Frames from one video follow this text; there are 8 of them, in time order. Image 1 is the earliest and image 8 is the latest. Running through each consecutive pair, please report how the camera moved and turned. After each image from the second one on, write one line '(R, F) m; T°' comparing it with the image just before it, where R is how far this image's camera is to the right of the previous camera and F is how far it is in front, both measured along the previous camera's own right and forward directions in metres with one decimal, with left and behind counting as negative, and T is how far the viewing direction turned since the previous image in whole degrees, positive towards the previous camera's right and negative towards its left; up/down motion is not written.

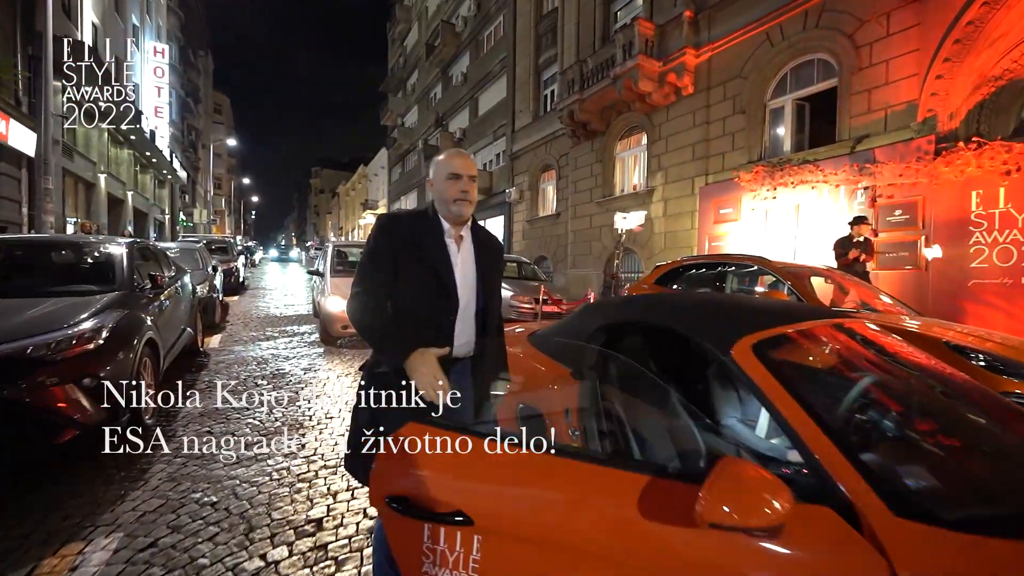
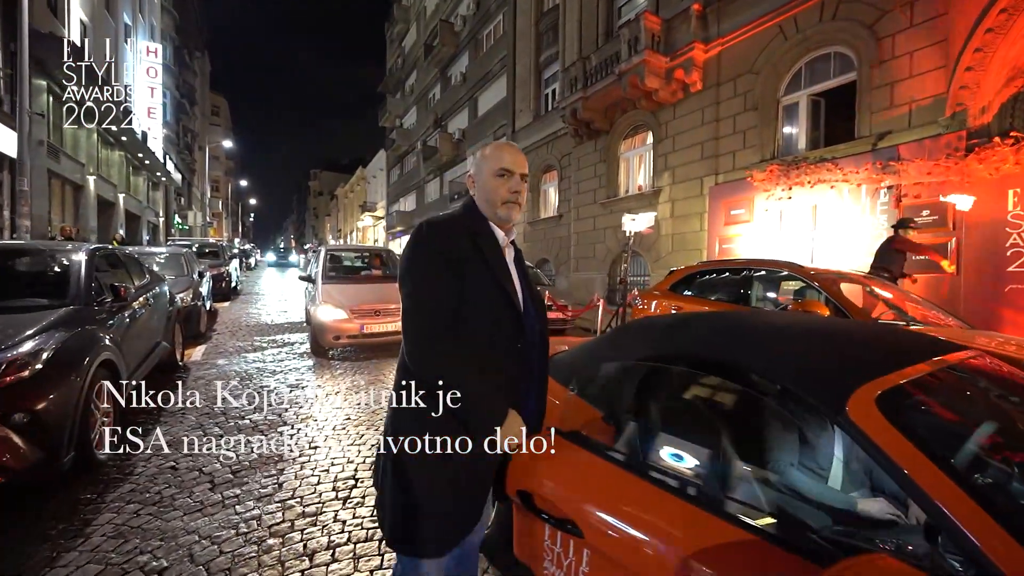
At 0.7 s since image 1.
(-0.1, +0.5) m; 0°
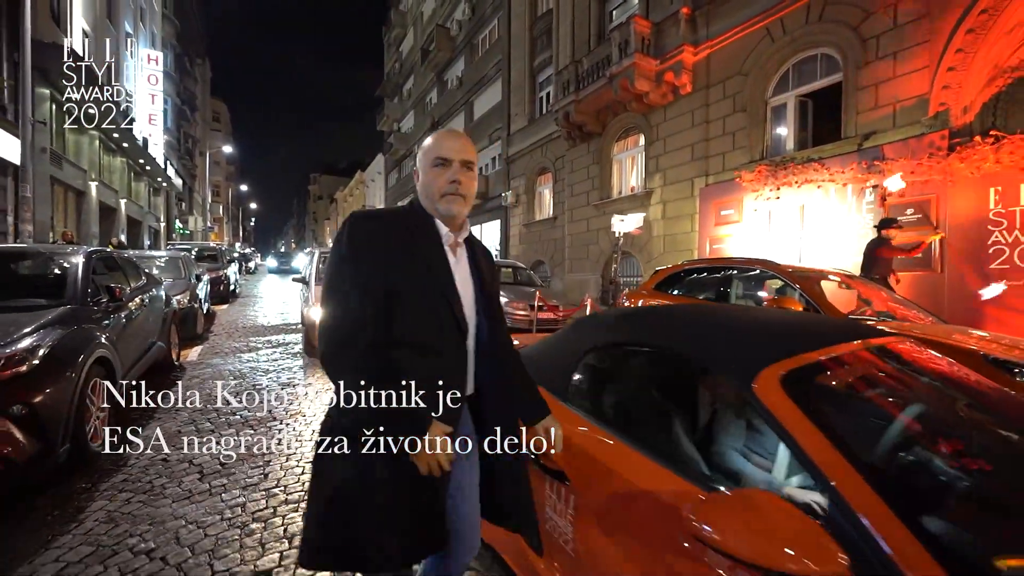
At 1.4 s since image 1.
(+0.2, -0.1) m; 0°
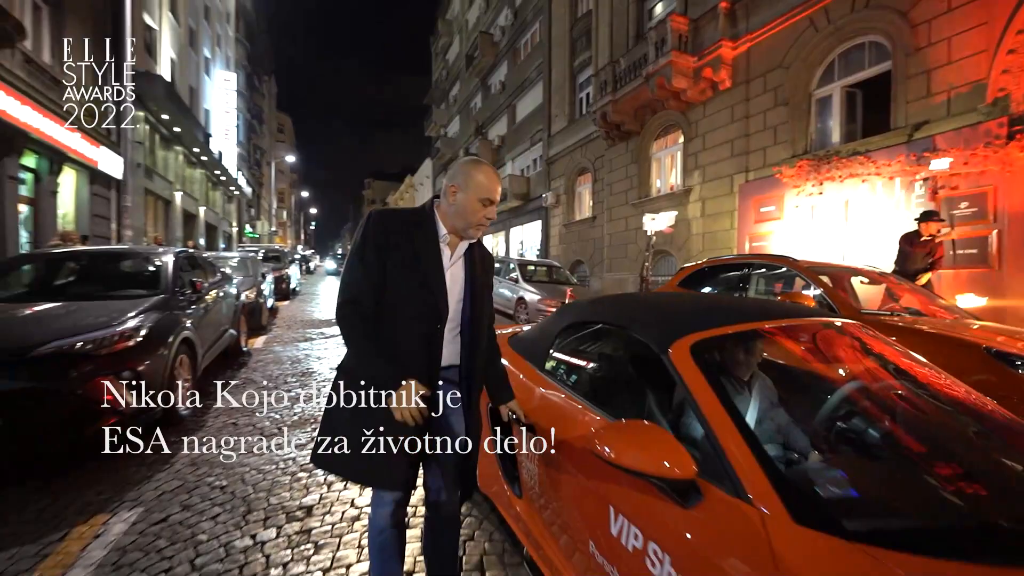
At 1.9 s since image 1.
(+0.3, -0.4) m; -6°
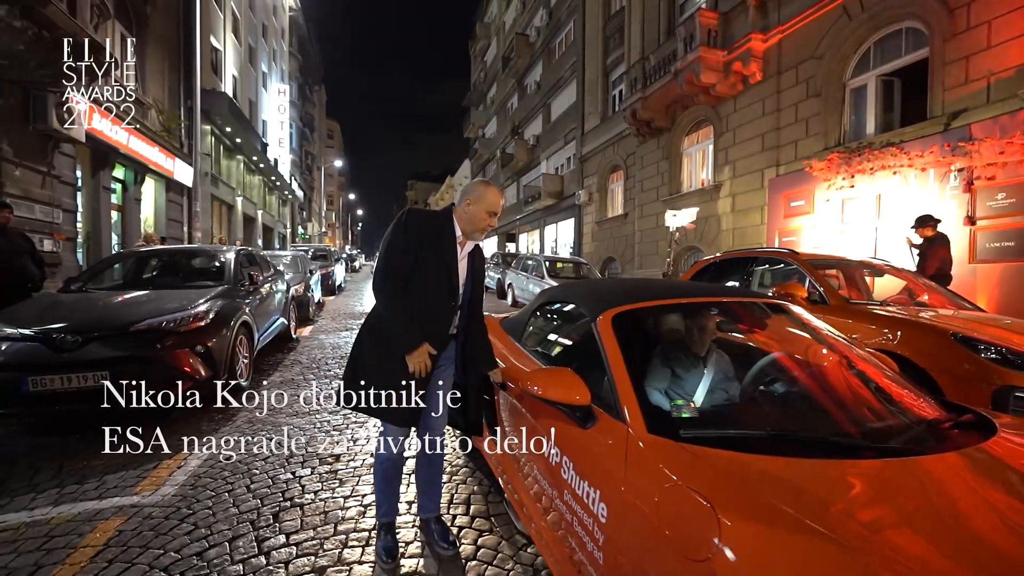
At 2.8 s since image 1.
(+0.4, -0.5) m; -6°
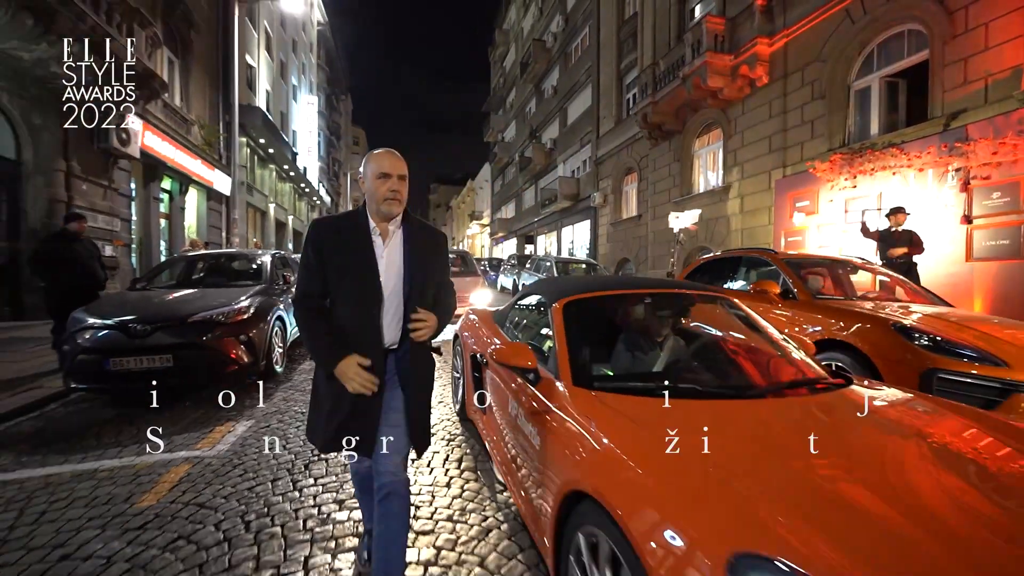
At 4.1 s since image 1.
(+0.3, -0.6) m; -3°
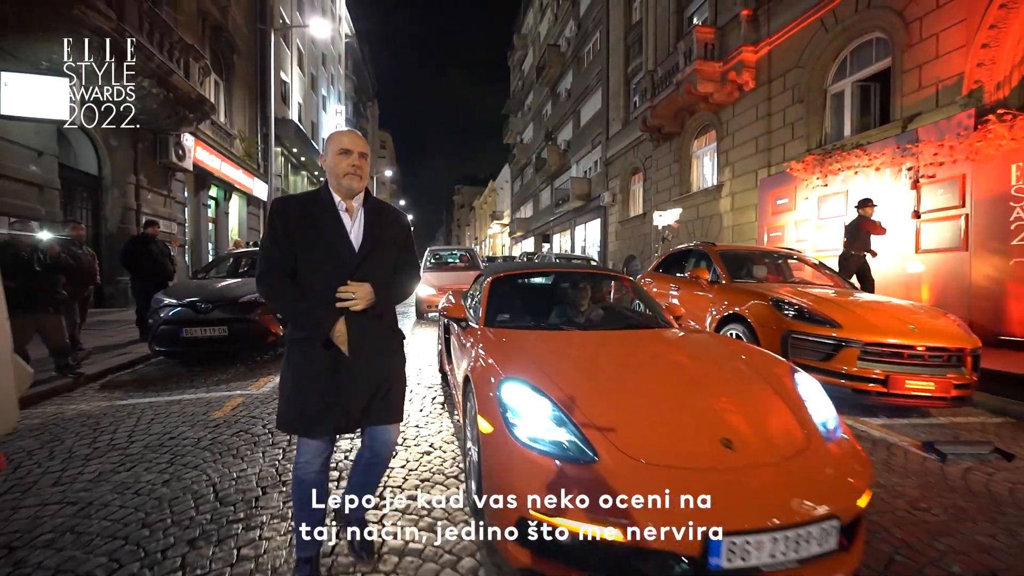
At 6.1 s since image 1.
(+0.8, -1.2) m; -4°
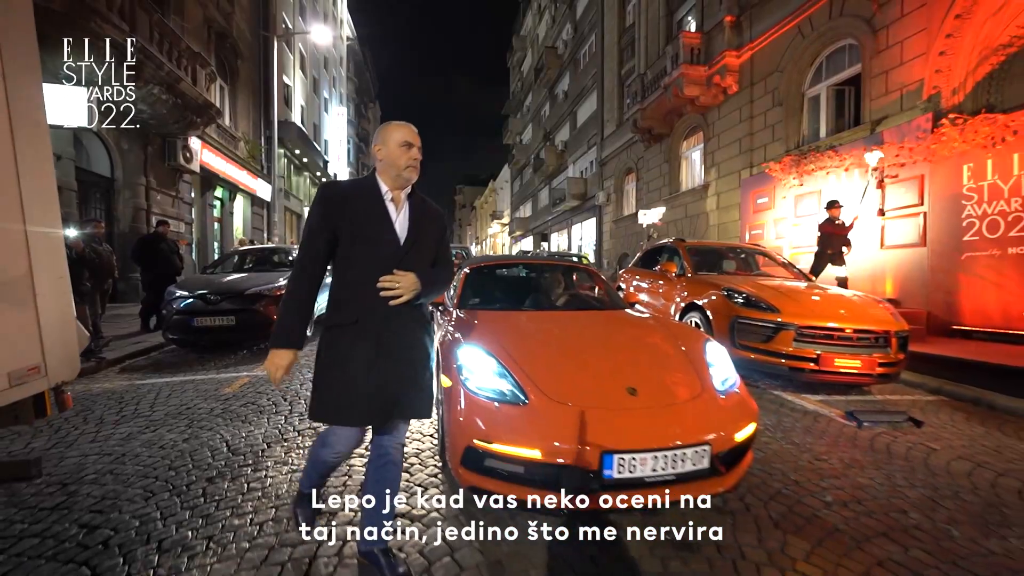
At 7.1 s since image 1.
(+0.3, -0.5) m; 0°
